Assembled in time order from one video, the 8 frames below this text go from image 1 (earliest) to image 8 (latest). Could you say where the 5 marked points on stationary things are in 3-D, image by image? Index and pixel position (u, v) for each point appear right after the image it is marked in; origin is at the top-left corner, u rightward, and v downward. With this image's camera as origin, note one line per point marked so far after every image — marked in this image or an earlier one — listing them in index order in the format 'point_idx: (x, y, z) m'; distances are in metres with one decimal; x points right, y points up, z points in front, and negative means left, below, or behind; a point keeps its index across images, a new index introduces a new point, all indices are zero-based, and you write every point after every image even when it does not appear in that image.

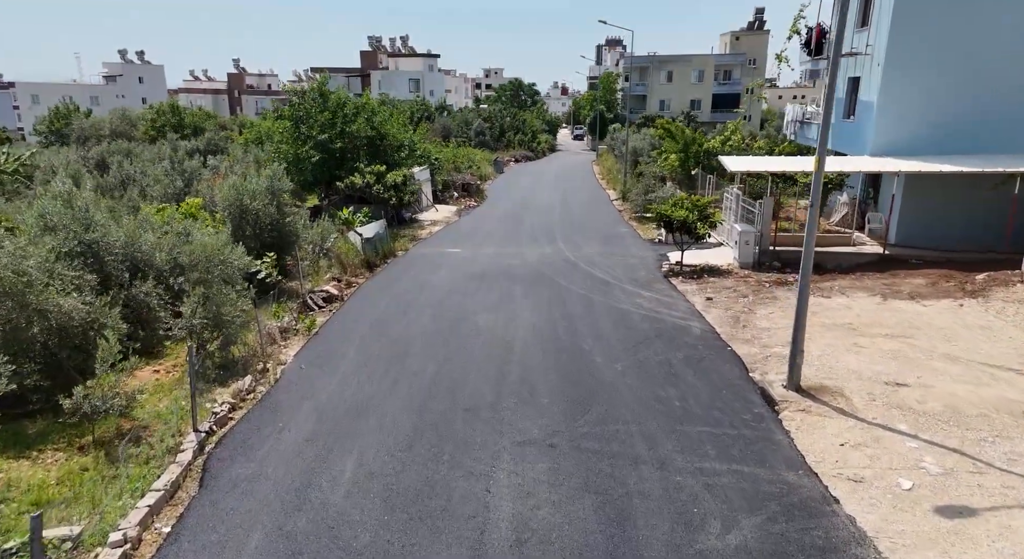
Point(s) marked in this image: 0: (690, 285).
0: (+4.3, -0.1, +15.6) m
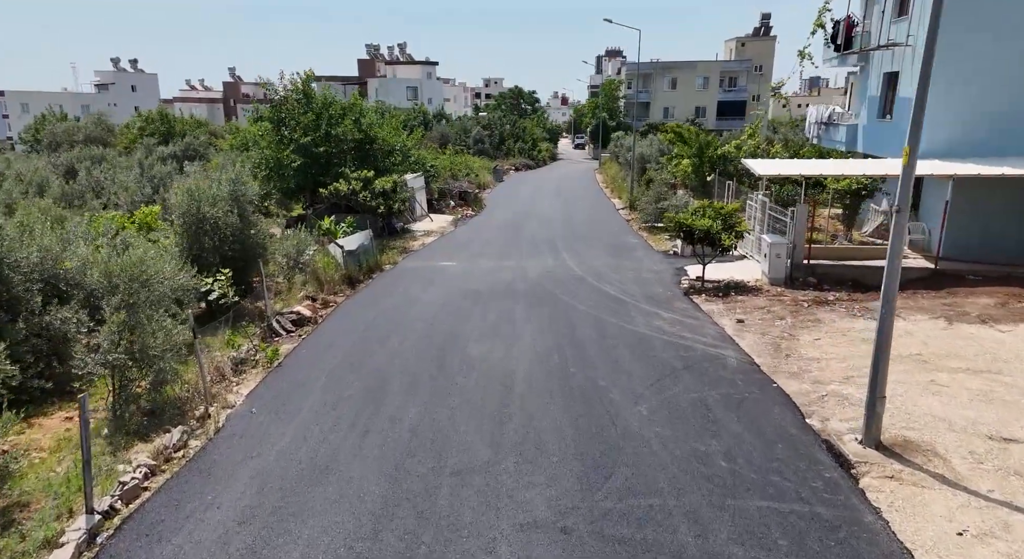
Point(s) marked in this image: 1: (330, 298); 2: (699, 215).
0: (+4.3, -0.5, +13.7) m
1: (-3.9, -0.4, +14.1) m
2: (+4.4, +1.5, +15.3) m
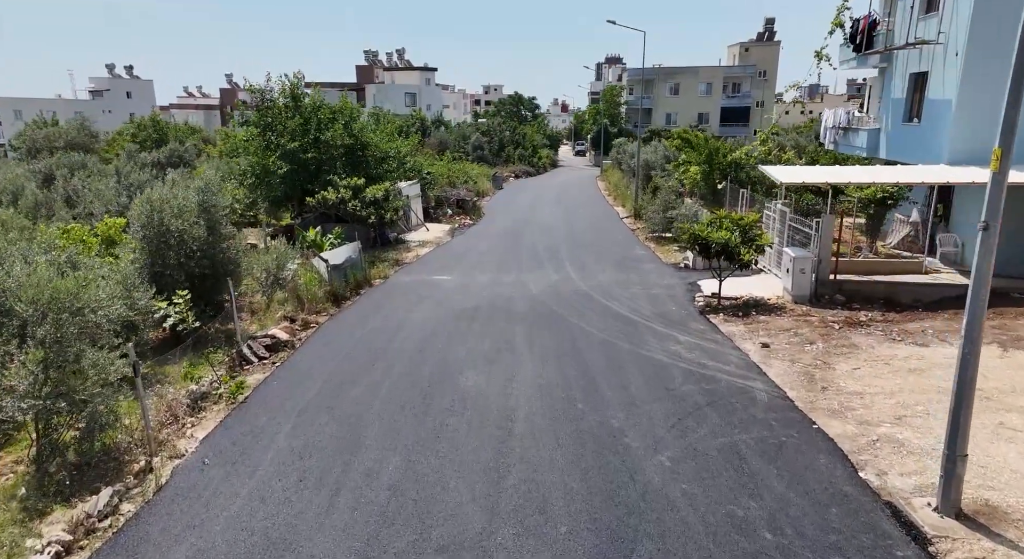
0: (+4.3, -0.9, +12.4) m
1: (-3.9, -0.8, +12.8) m
2: (+4.4, +1.2, +14.1) m
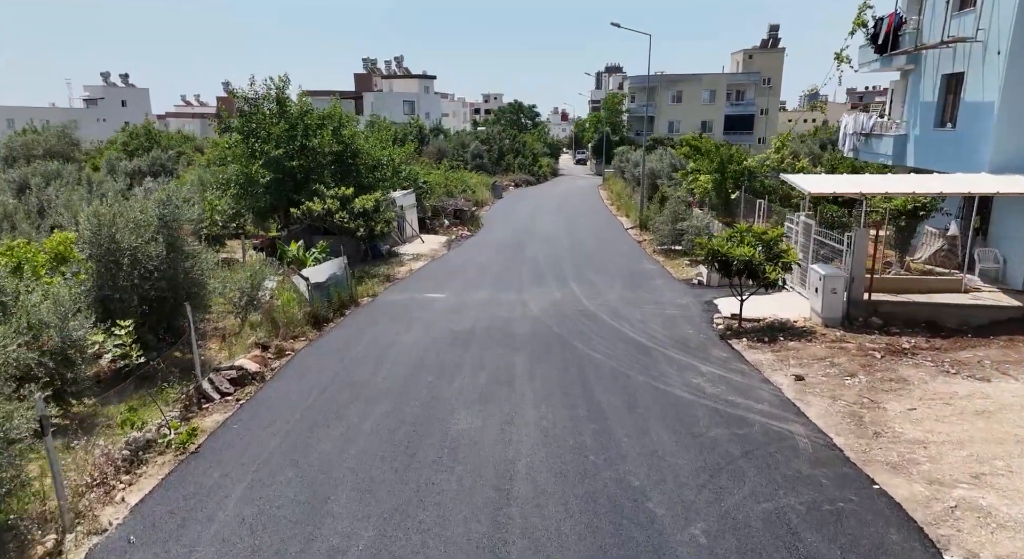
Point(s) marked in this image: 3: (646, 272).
0: (+4.3, -1.3, +11.0) m
1: (-4.0, -1.2, +11.5) m
2: (+4.4, +0.8, +12.7) m
3: (+3.8, +0.2, +18.5) m
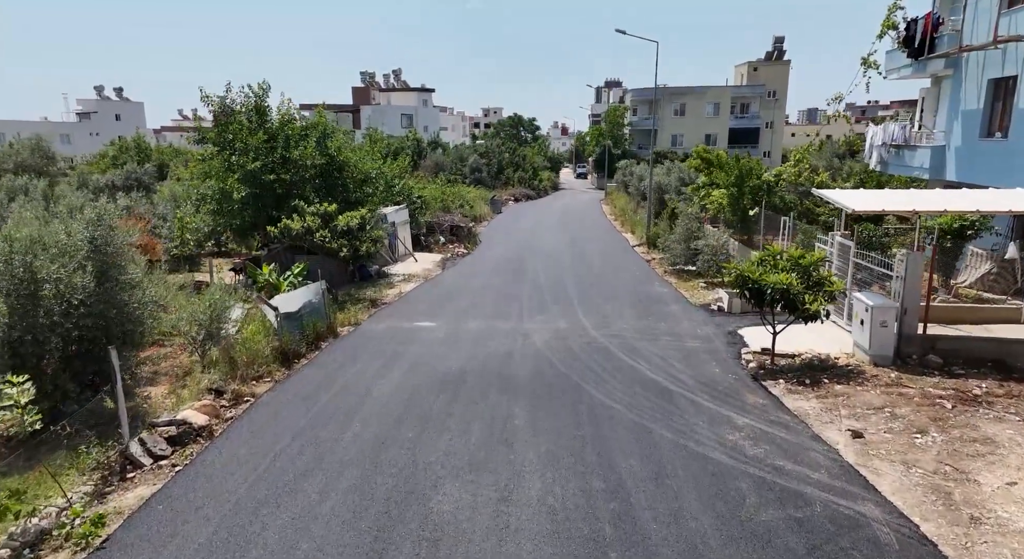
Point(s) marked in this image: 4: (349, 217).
0: (+4.2, -1.7, +9.3) m
1: (-4.0, -1.6, +9.8) m
2: (+4.4, +0.2, +11.1) m
3: (+3.8, -0.4, +16.8) m
4: (-4.1, +1.6, +16.4) m
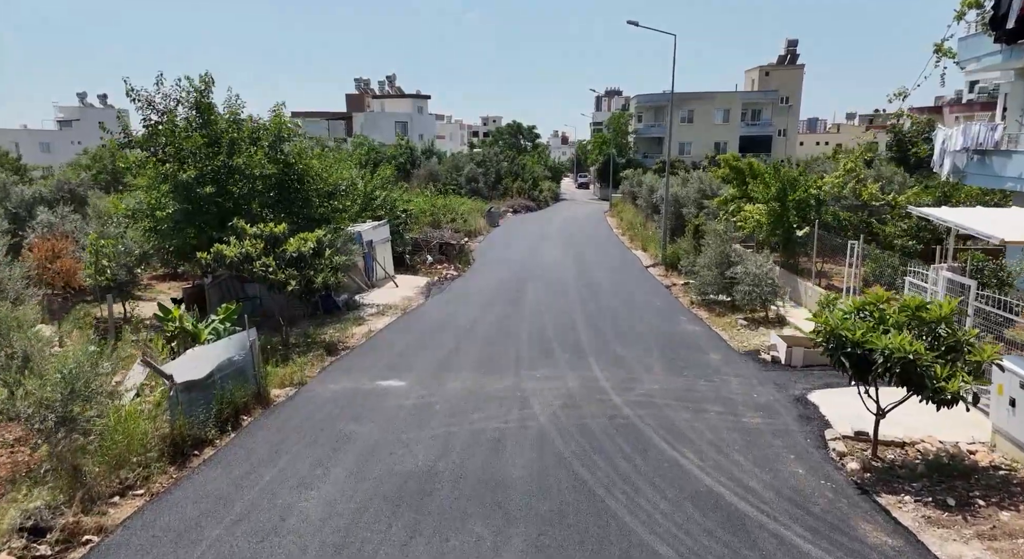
0: (+4.1, -2.4, +5.9) m
1: (-4.1, -2.3, +6.4) m
2: (+4.3, -0.5, +7.7) m
3: (+3.7, -1.2, +13.4) m
4: (-4.2, +0.8, +13.0) m
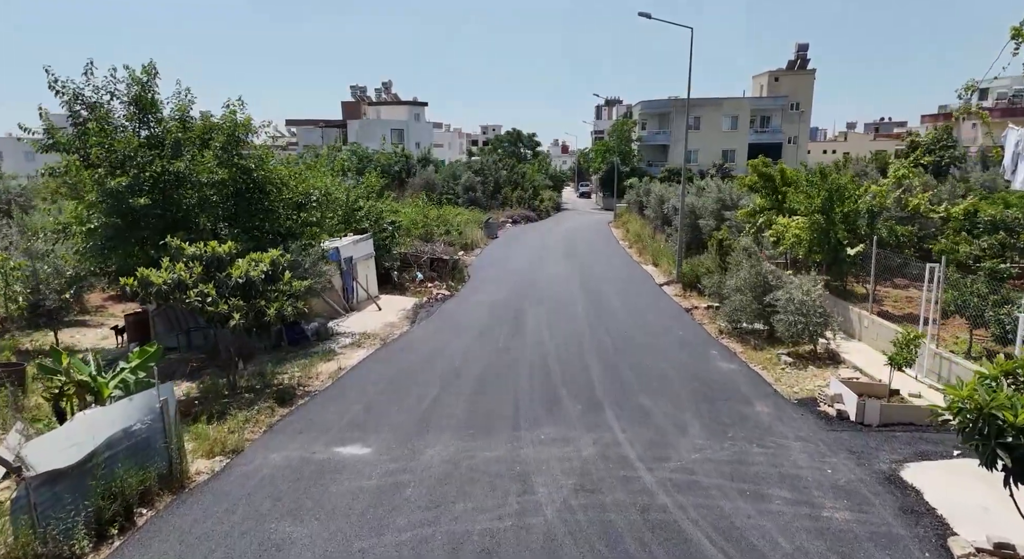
0: (+4.1, -2.8, +3.5) m
1: (-4.1, -2.7, +3.9) m
2: (+4.2, -0.9, +5.3) m
3: (+3.6, -1.7, +11.0) m
4: (-4.2, +0.3, +10.6) m
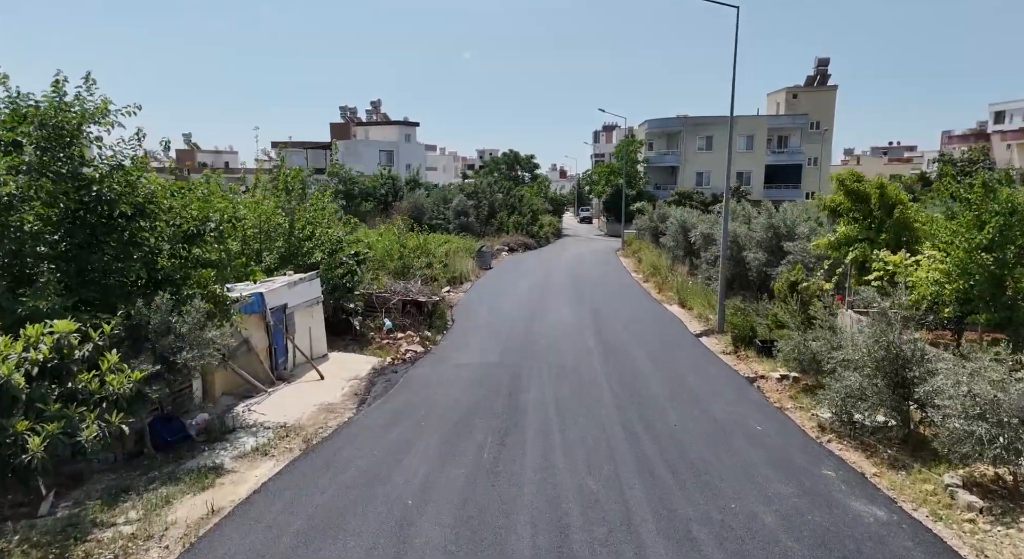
0: (+4.0, -3.4, -1.6) m
1: (-4.2, -3.3, -1.2) m
2: (+4.2, -1.5, +0.3) m
3: (+3.5, -2.6, +6.0) m
4: (-4.3, -0.6, +5.7) m
